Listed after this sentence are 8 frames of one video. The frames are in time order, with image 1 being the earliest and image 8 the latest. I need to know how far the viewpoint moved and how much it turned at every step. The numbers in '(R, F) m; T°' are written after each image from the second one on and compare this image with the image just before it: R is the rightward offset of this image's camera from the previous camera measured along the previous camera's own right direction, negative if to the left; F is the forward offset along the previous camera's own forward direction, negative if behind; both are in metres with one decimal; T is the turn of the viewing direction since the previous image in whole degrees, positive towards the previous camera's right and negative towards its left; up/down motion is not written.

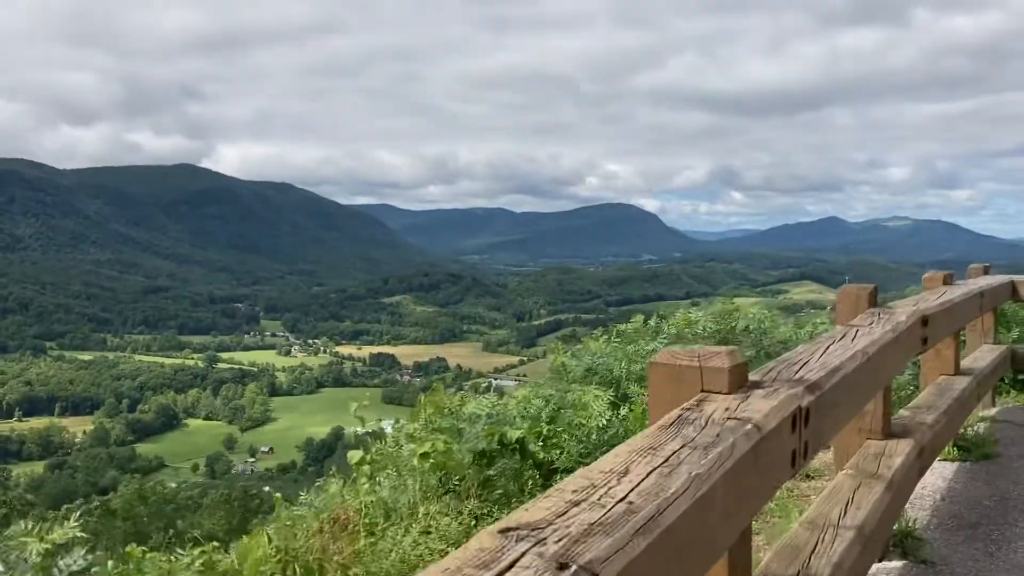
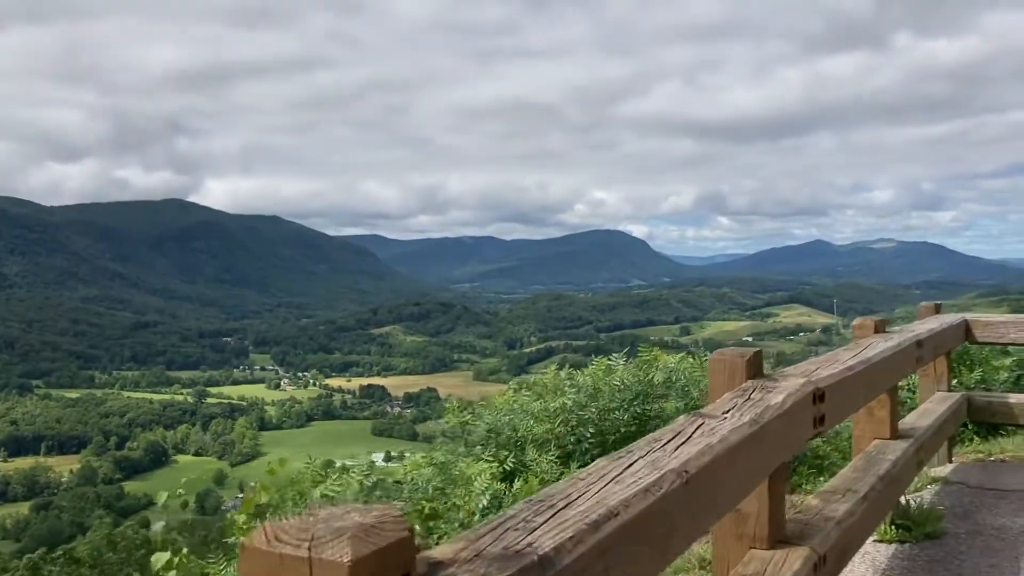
(+0.1, +0.1) m; +1°
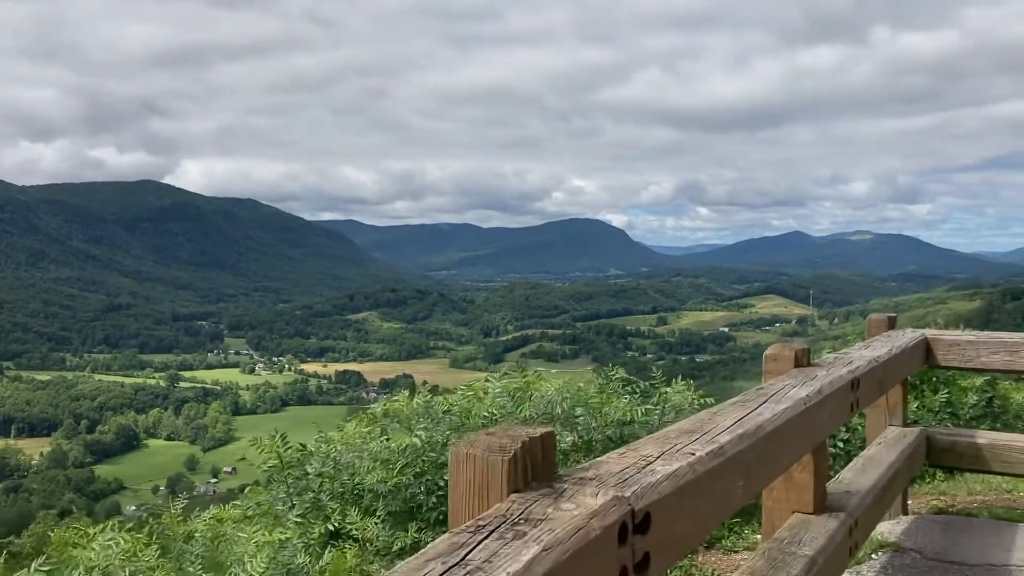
(-0.2, +0.3) m; +1°
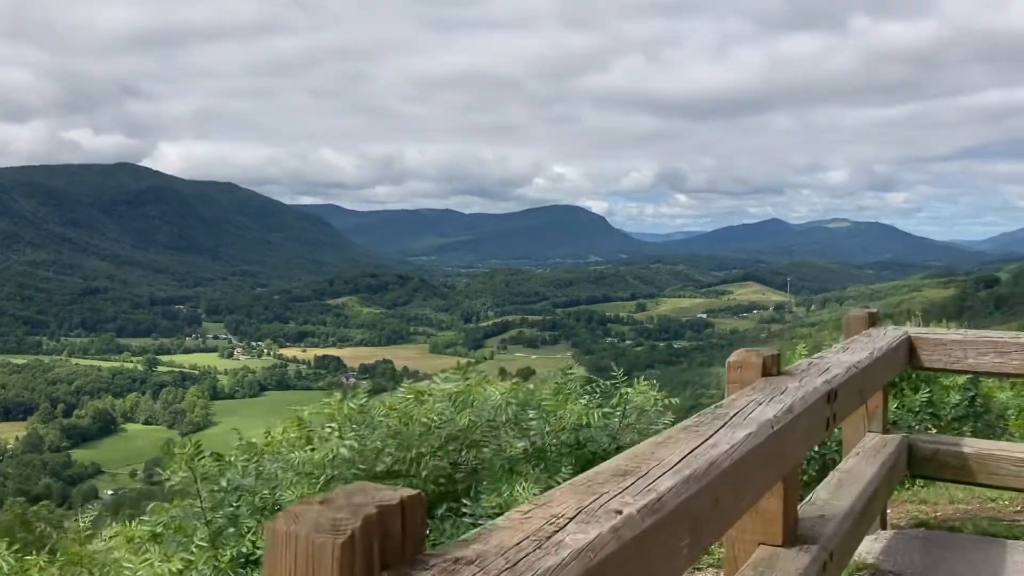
(-0.1, -0.3) m; +1°
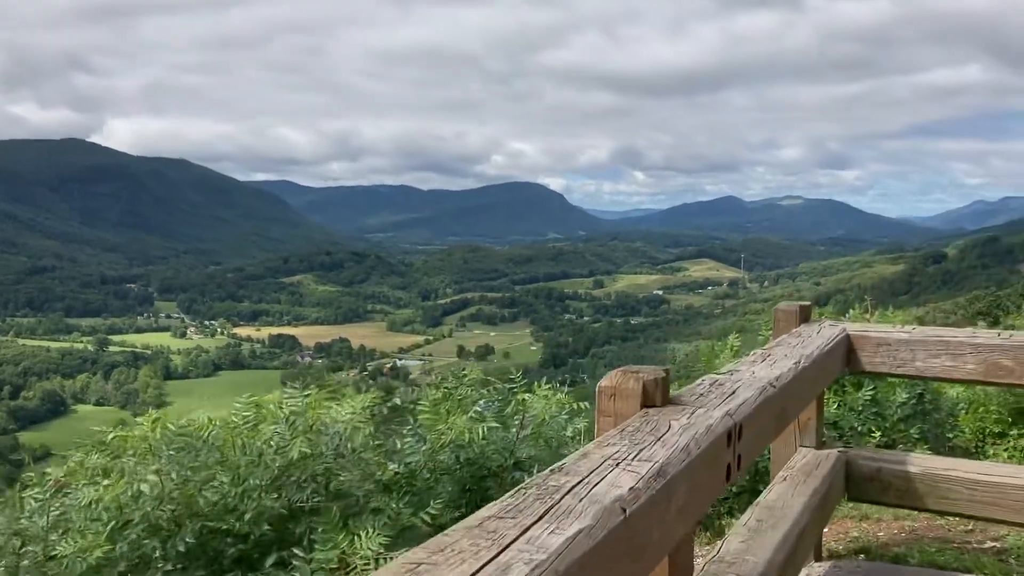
(-0.5, 0.0) m; +3°
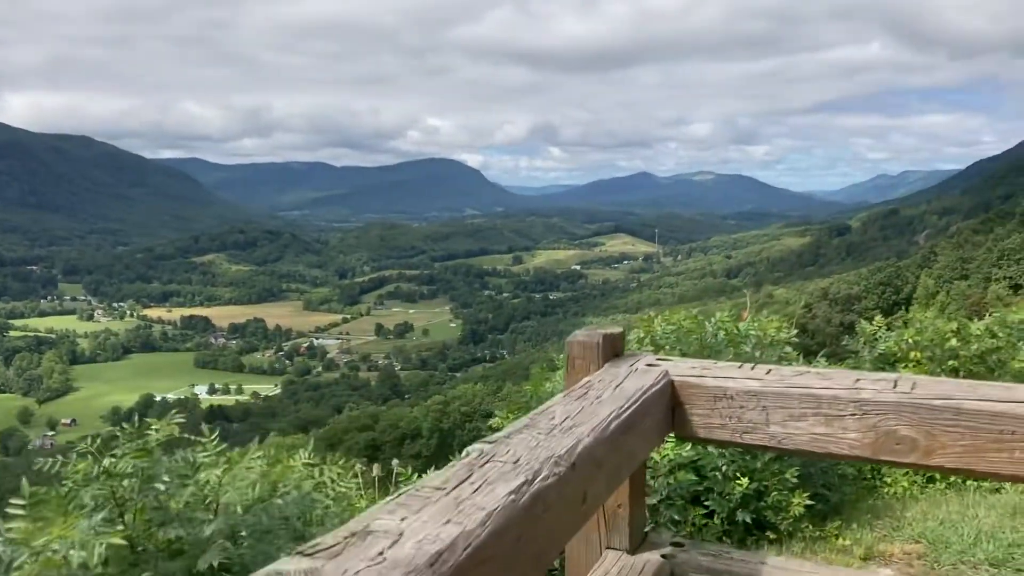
(-0.6, -0.3) m; +5°
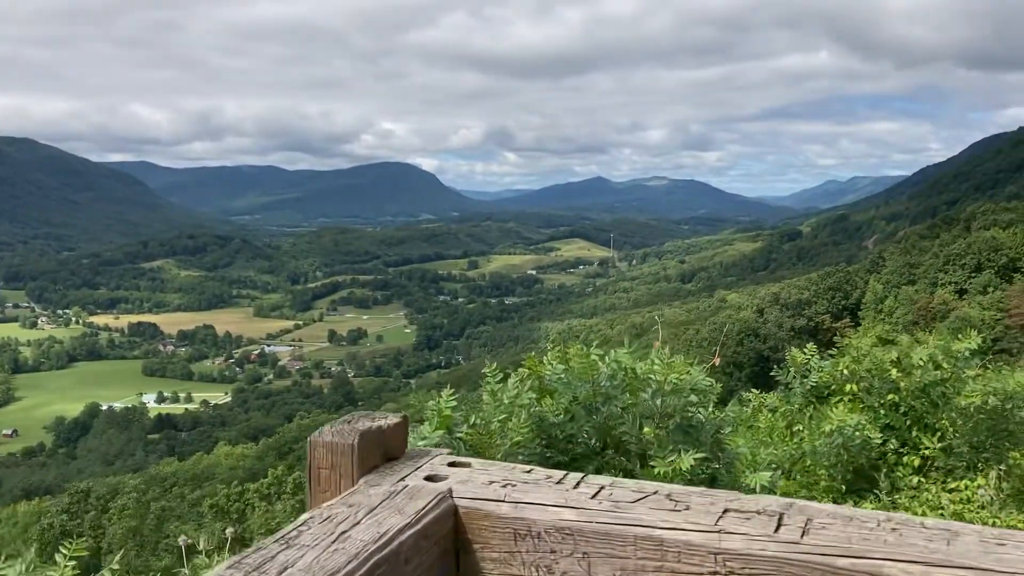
(0.0, +0.5) m; +3°
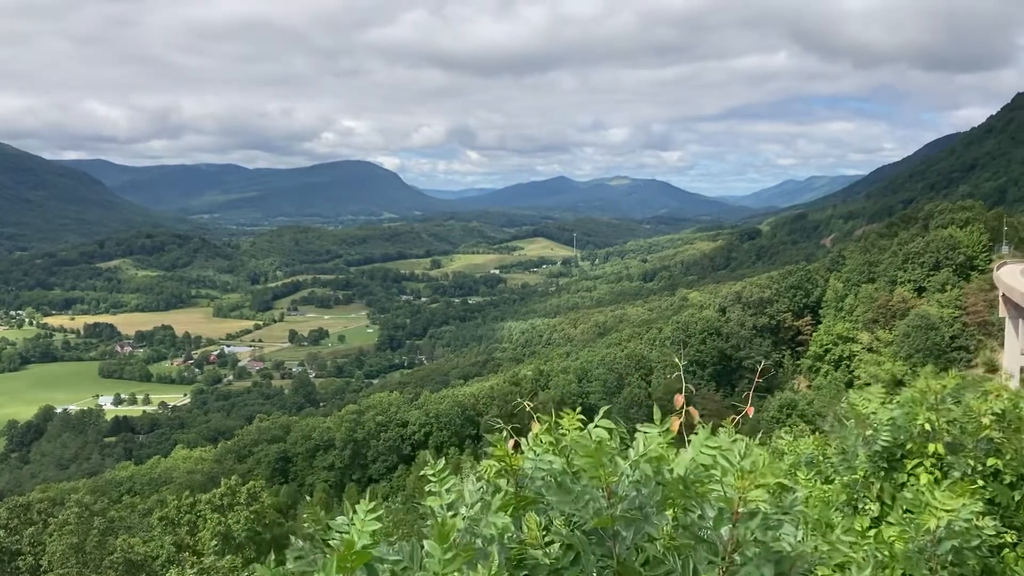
(0.0, +0.1) m; +2°
